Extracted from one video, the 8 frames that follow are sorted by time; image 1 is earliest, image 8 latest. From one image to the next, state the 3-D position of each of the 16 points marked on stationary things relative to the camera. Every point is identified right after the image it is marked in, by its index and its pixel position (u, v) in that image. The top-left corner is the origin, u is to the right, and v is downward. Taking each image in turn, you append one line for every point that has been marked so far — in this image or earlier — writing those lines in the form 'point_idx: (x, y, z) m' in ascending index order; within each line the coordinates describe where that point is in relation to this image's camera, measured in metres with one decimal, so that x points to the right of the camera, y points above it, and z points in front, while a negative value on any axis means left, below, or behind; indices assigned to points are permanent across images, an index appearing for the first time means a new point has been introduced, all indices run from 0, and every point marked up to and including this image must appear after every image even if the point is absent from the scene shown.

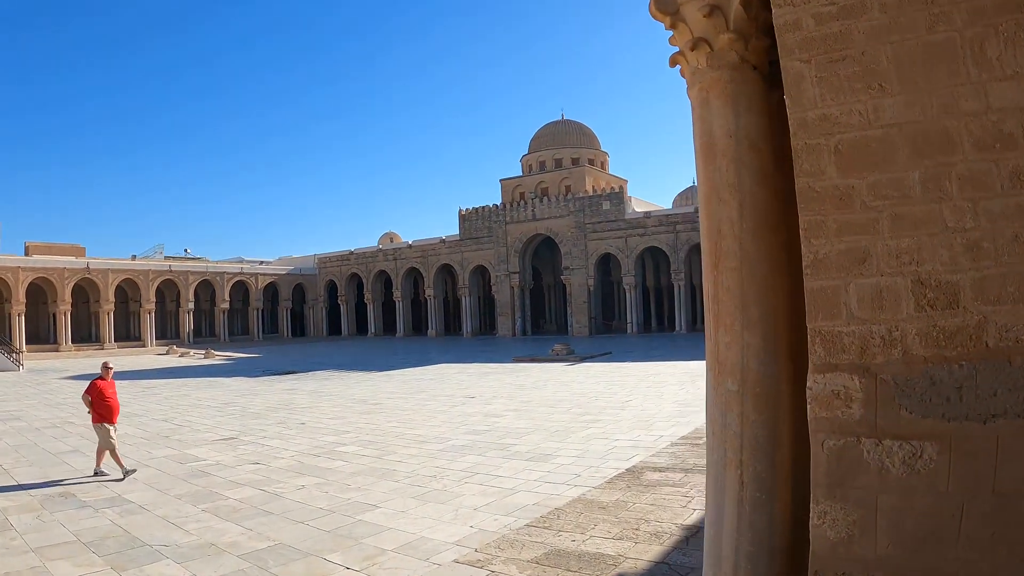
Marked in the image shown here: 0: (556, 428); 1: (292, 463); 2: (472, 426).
0: (+0.6, -1.9, +9.0) m
1: (-2.2, -1.8, +7.0) m
2: (-0.5, -1.9, +9.1) m
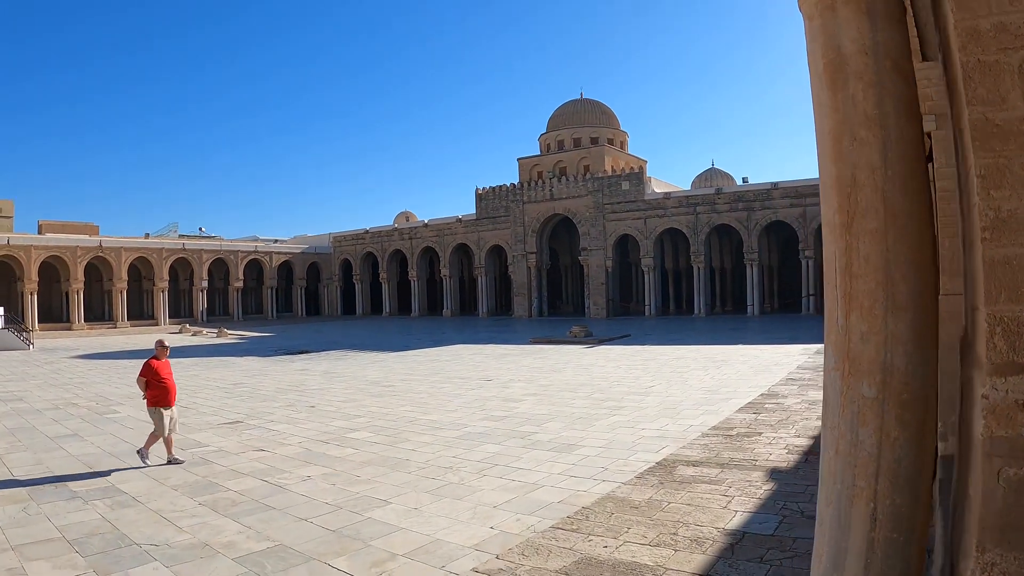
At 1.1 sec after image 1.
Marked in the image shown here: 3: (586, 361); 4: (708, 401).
0: (+0.8, -1.6, +8.5) m
1: (-2.0, -1.6, +6.6) m
2: (-0.3, -1.6, +8.7) m
3: (+1.7, -1.7, +15.3) m
4: (+2.7, -1.6, +9.3) m
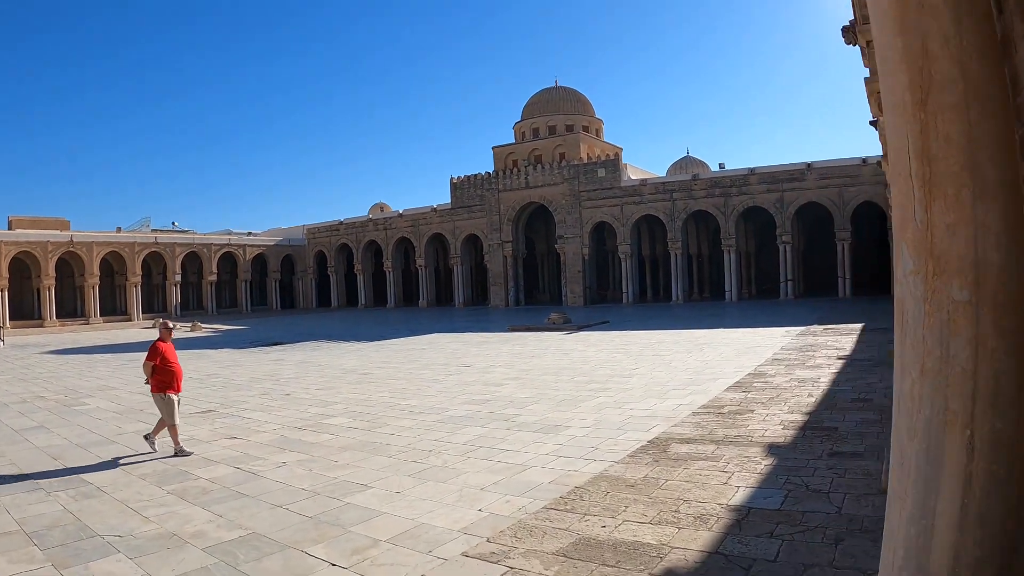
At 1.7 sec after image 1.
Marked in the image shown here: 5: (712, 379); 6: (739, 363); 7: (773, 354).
0: (+0.6, -1.4, +8.3) m
1: (-2.1, -1.4, +6.3) m
2: (-0.5, -1.3, +8.4) m
3: (+1.2, -1.3, +15.1) m
4: (+2.5, -1.3, +9.1) m
5: (+2.7, -1.3, +9.1) m
6: (+3.5, -1.2, +10.5) m
7: (+4.3, -1.1, +11.2) m
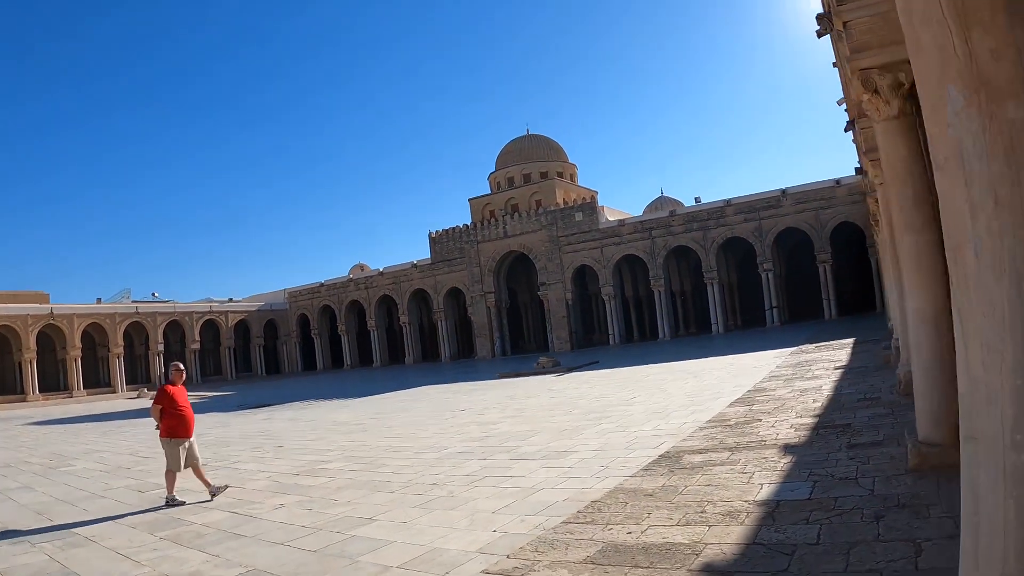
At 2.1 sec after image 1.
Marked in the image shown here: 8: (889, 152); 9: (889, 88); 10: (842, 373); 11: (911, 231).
0: (+0.6, -1.7, +8.1) m
1: (-2.1, -1.7, +6.0) m
2: (-0.5, -1.8, +8.1) m
3: (+1.1, -2.2, +14.9) m
4: (+2.4, -1.6, +8.9) m
5: (+2.7, -1.6, +8.9) m
6: (+3.5, -1.5, +10.3) m
7: (+4.2, -1.4, +11.1) m
8: (+2.4, +0.9, +4.2) m
9: (+2.3, +1.2, +4.2) m
10: (+4.6, -1.3, +9.5) m
11: (+2.5, +0.4, +4.1) m
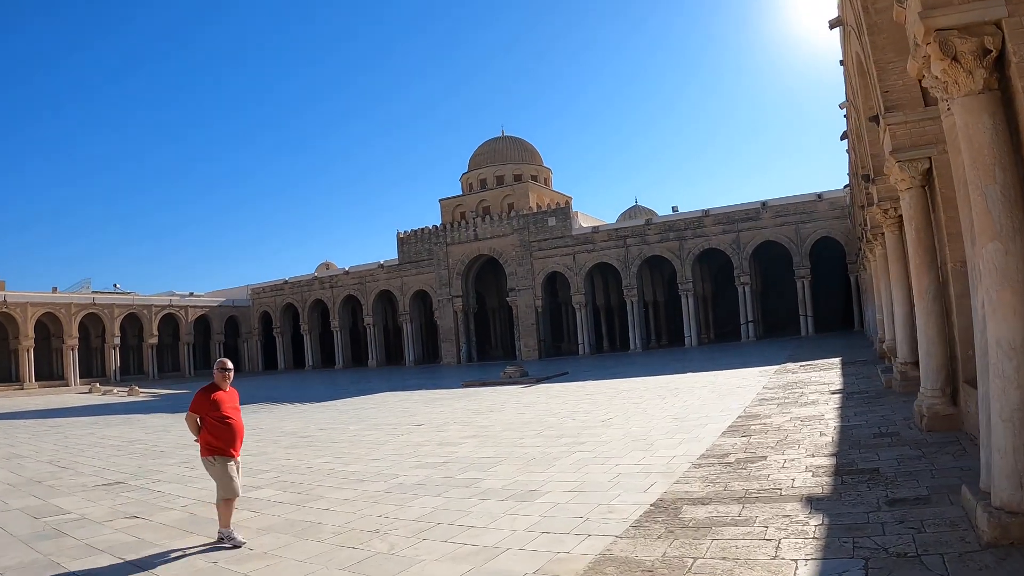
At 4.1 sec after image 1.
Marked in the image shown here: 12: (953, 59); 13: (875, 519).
0: (+0.2, -1.8, +7.1) m
1: (-2.4, -1.7, +4.8) m
2: (-0.9, -1.8, +7.1) m
3: (+0.3, -2.3, +13.9) m
4: (+2.0, -1.7, +8.0) m
5: (+2.2, -1.7, +8.0) m
6: (+2.9, -1.7, +9.5) m
7: (+3.7, -1.7, +10.3) m
8: (+2.3, +0.7, +3.3) m
9: (+2.2, +1.1, +3.2) m
10: (+4.2, -1.5, +8.7) m
11: (+2.3, +0.2, +3.2) m
12: (+2.2, +1.1, +3.3) m
13: (+1.9, -1.2, +3.6) m
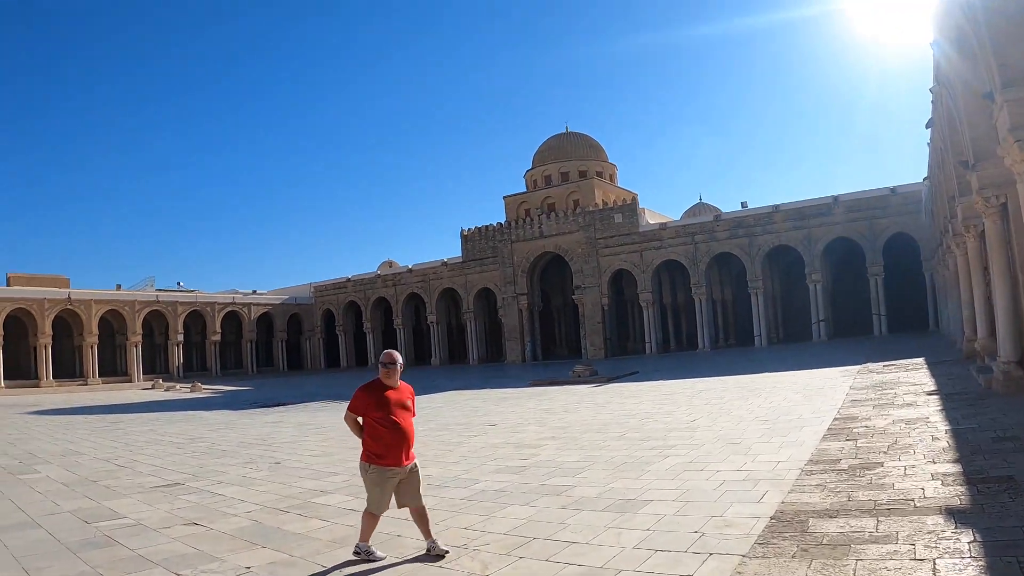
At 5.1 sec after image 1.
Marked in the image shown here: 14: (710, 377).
0: (+1.1, -1.7, +6.6) m
1: (-1.7, -1.6, +4.6) m
2: (-0.1, -1.7, +6.7) m
3: (+1.8, -2.2, +13.4) m
4: (+2.9, -1.6, +7.3) m
5: (+3.1, -1.6, +7.3) m
6: (+4.0, -1.7, +8.7) m
7: (+4.8, -1.6, +9.5) m
8: (+2.8, +0.8, +2.7) m
9: (+2.7, +1.2, +2.6) m
10: (+5.2, -1.4, +7.8) m
11: (+2.8, +0.3, +2.6) m
12: (+2.7, +1.2, +2.7) m
13: (+2.4, -1.2, +2.9) m
14: (+5.2, -2.3, +17.4) m
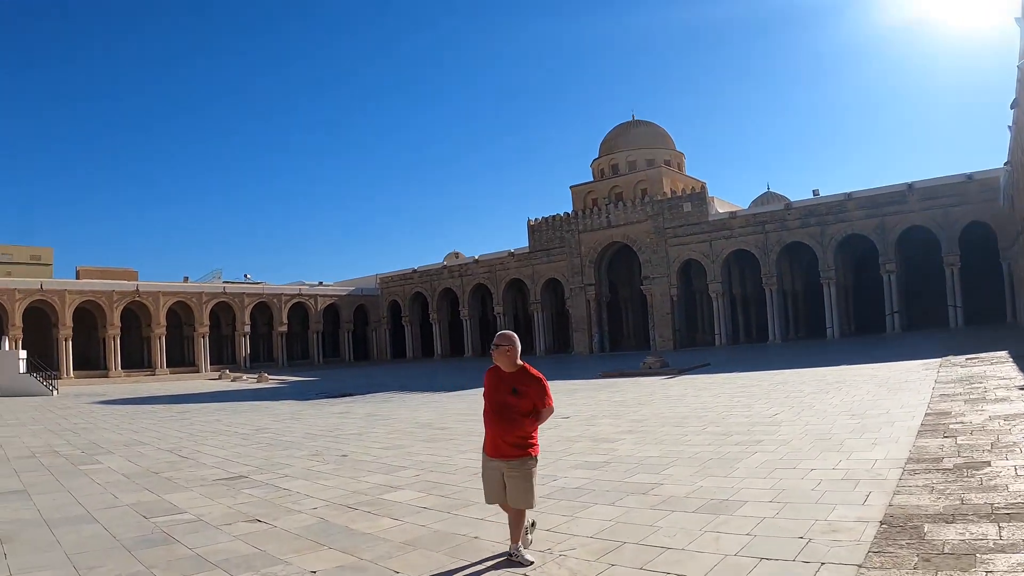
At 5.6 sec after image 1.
0: (+1.8, -1.5, +6.1) m
1: (-1.2, -1.5, +4.4) m
2: (+0.7, -1.6, +6.3) m
3: (+3.1, -2.0, +12.8) m
4: (+3.7, -1.5, +6.7) m
5: (+3.9, -1.5, +6.6) m
6: (+4.9, -1.5, +8.0) m
7: (+5.8, -1.4, +8.6) m
8: (+3.1, +0.9, +2.0) m
9: (+3.0, +1.3, +2.0) m
10: (+6.0, -1.2, +7.0) m
11: (+3.1, +0.4, +1.9) m
12: (+3.0, +1.3, +2.0) m
13: (+2.8, -1.1, +2.3) m
14: (+6.9, -2.0, +16.5) m
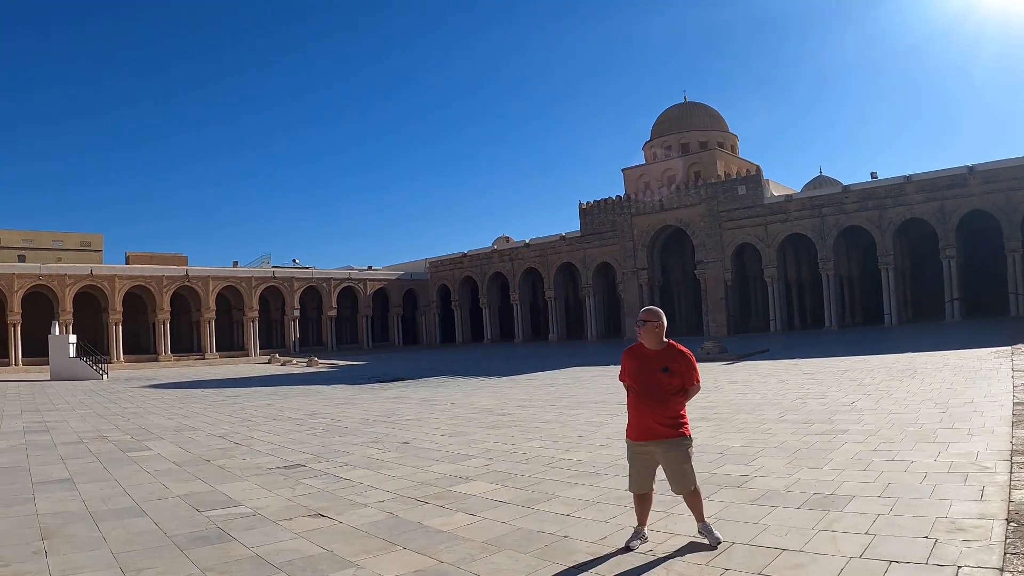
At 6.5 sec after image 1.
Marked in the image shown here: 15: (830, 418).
0: (+2.4, -1.3, +5.6) m
1: (-0.7, -1.4, +4.1) m
2: (+1.3, -1.4, +5.9) m
3: (+4.2, -1.6, +12.2) m
4: (+4.3, -1.2, +6.0) m
5: (+4.5, -1.2, +6.0) m
6: (+5.6, -1.2, +7.2) m
7: (+6.5, -1.1, +7.8) m
8: (+3.4, +1.1, +1.4) m
9: (+3.3, +1.4, +1.3) m
10: (+6.6, -1.0, +6.2) m
11: (+3.4, +0.6, +1.3) m
12: (+3.3, +1.4, +1.4) m
13: (+3.1, -0.9, +1.8) m
14: (+8.2, -1.6, +15.6) m
15: (+3.5, -1.4, +7.3) m
